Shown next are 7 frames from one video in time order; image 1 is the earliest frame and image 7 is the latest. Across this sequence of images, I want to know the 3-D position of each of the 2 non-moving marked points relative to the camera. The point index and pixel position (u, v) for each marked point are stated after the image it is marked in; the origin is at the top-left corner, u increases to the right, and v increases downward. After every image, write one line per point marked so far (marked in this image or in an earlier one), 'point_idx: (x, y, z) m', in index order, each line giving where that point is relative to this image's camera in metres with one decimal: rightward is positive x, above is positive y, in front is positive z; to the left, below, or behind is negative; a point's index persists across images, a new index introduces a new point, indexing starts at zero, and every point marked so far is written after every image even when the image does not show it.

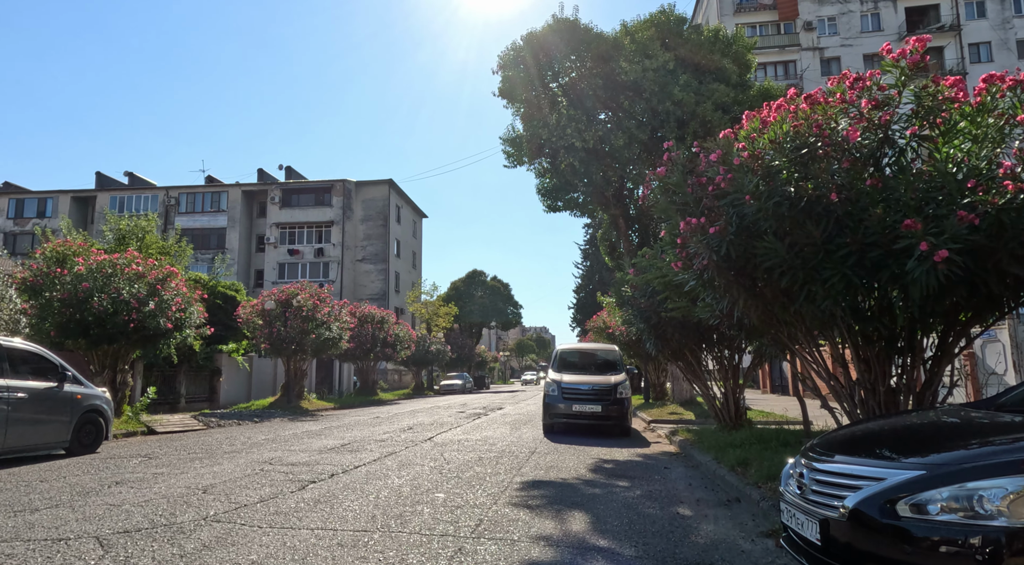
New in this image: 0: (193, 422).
0: (-8.0, -3.5, +16.4) m
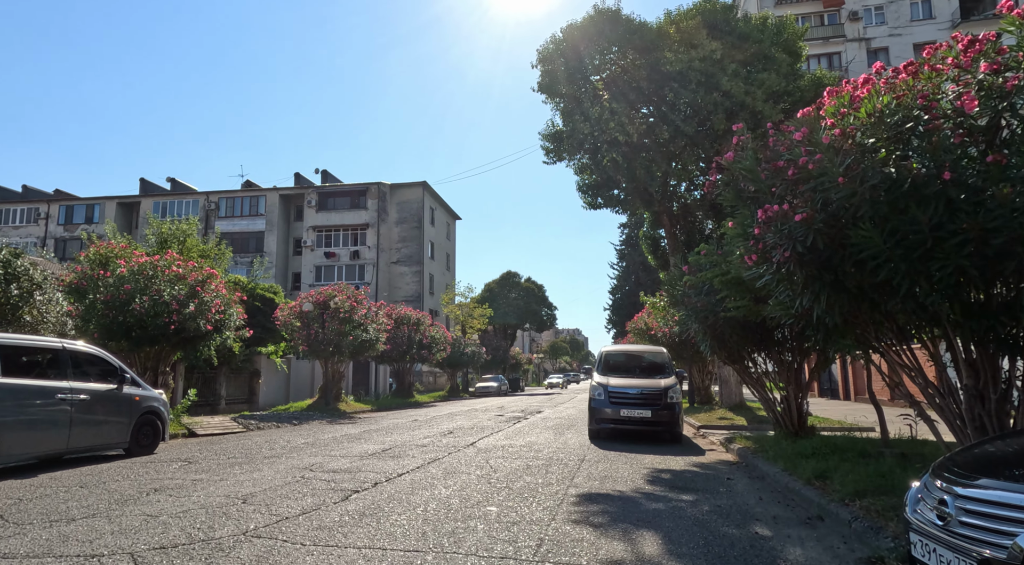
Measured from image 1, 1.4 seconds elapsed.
0: (-6.9, -3.5, +16.4) m
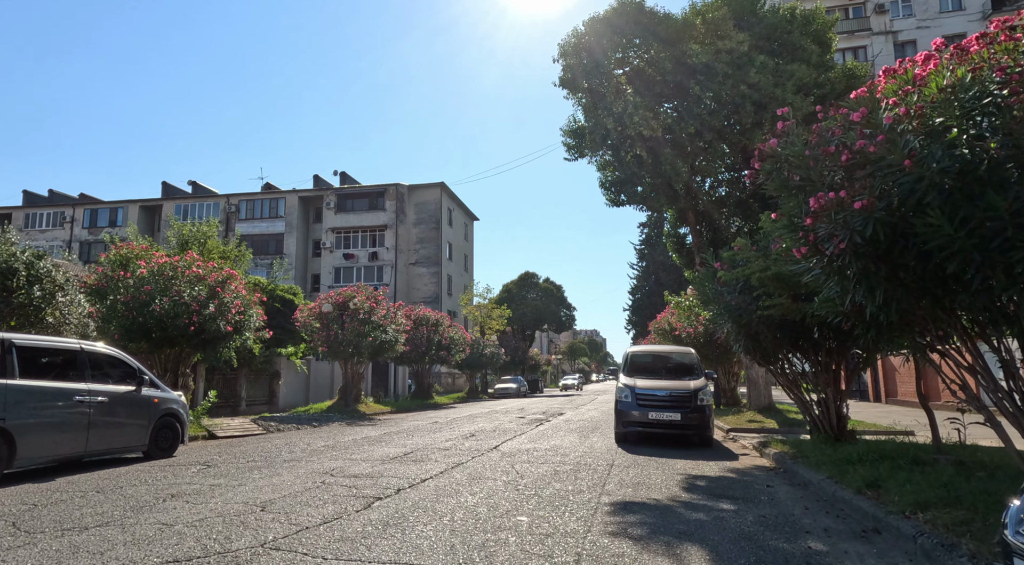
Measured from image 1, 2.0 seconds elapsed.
0: (-6.4, -3.5, +16.2) m
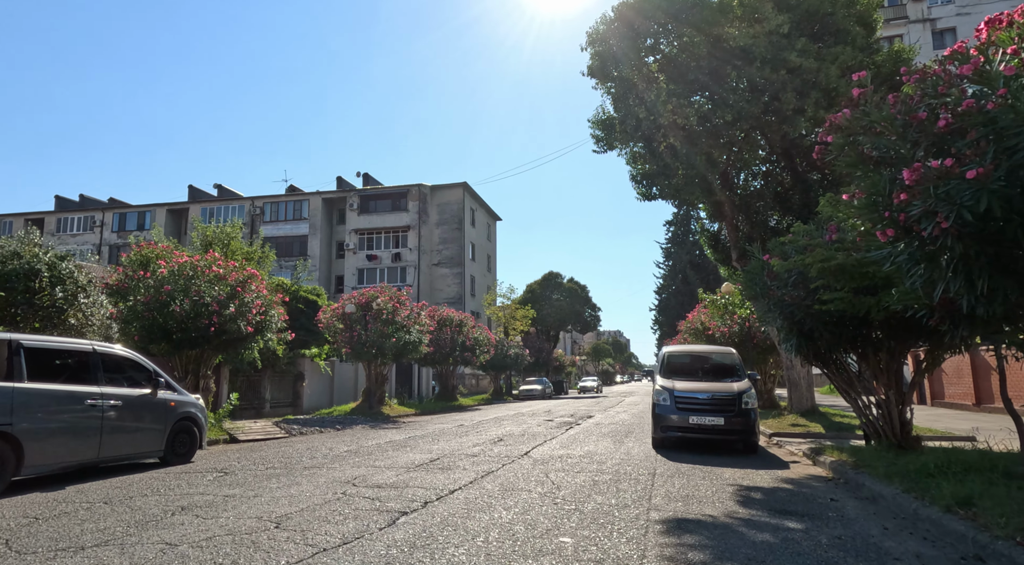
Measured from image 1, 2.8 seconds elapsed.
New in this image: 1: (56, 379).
0: (-5.7, -3.5, +15.8) m
1: (-5.7, -1.2, +8.2) m
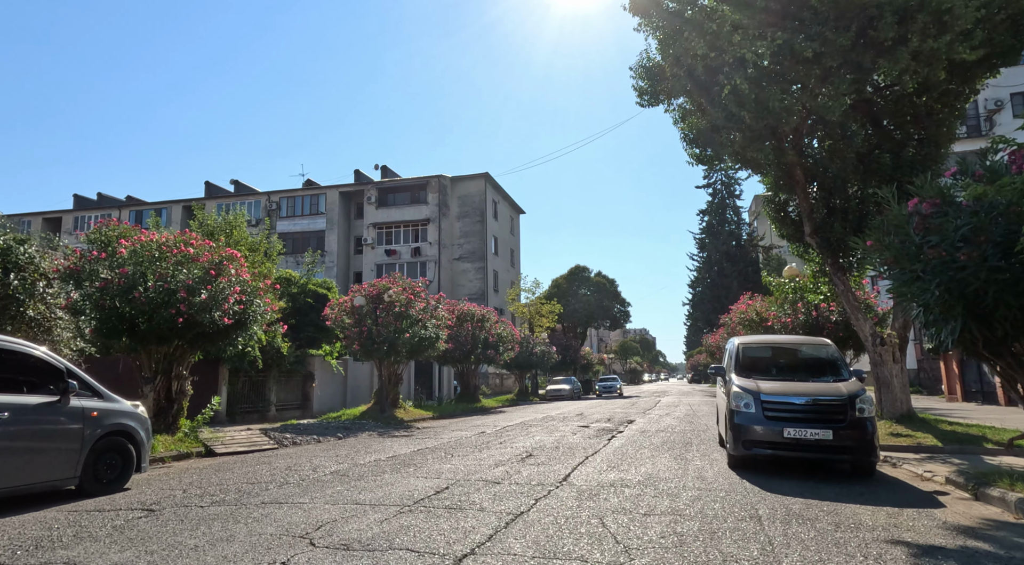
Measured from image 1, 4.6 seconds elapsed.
0: (-5.1, -3.2, +13.5) m
1: (-5.3, -0.9, +5.8) m
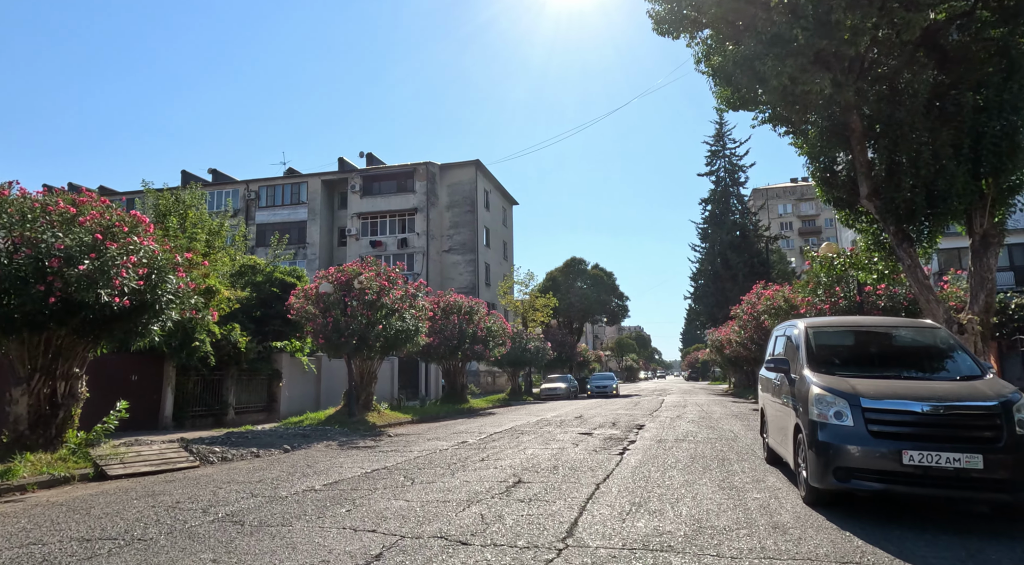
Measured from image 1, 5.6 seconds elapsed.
0: (-5.3, -2.8, +10.6) m
1: (-5.5, -0.5, +3.0) m
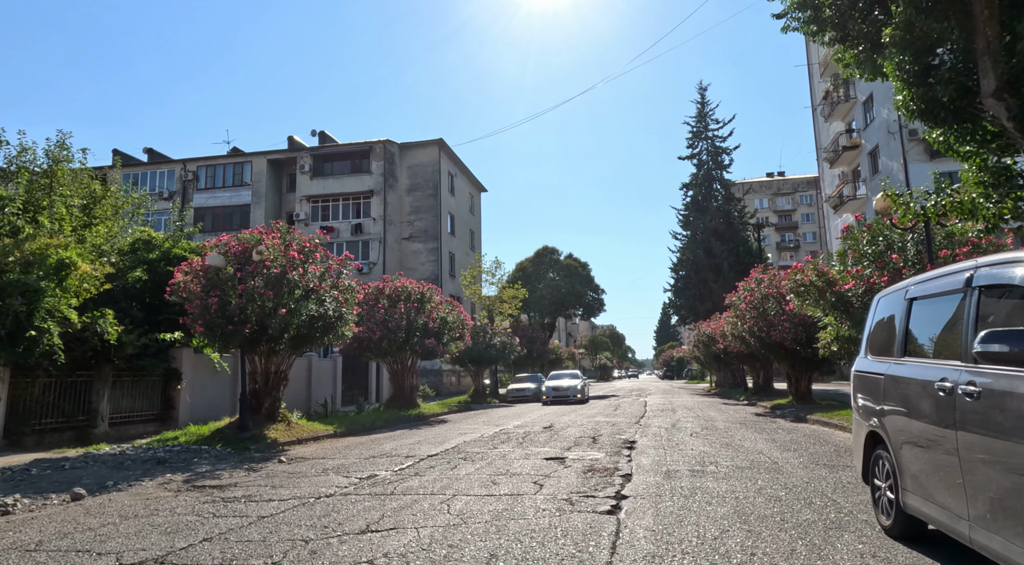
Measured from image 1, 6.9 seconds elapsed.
0: (-6.1, -2.1, +6.0) m
1: (-6.0, +0.1, -1.7) m
